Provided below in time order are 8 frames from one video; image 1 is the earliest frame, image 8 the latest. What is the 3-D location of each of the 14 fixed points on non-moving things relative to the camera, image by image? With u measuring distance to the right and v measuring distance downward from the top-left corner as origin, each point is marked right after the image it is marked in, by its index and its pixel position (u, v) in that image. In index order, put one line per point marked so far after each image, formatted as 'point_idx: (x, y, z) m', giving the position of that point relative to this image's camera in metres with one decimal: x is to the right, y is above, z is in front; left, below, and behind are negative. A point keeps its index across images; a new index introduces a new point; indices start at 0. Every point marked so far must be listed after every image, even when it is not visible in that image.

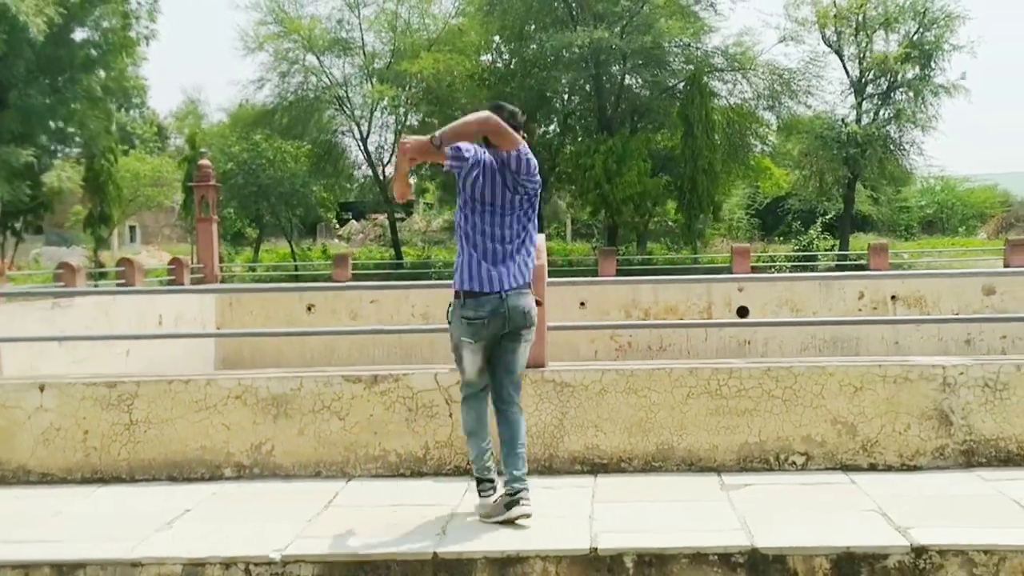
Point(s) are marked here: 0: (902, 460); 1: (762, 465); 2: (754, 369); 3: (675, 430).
0: (+2.0, -0.9, +4.9) m
1: (+1.3, -0.9, +4.9) m
2: (+1.2, -0.4, +4.9) m
3: (+0.8, -0.7, +4.9) m
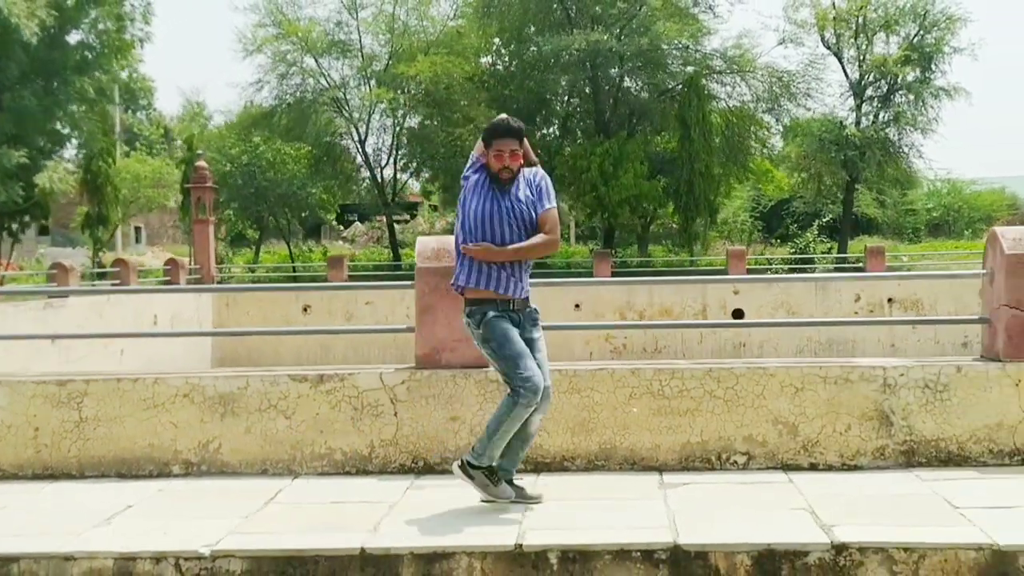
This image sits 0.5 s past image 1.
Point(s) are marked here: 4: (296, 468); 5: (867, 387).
0: (+1.7, -0.9, +4.9) m
1: (+1.0, -0.9, +4.9) m
2: (+1.0, -0.4, +5.0) m
3: (+0.6, -0.7, +5.0) m
4: (-1.1, -0.9, +4.9) m
5: (+1.8, -0.5, +4.9) m
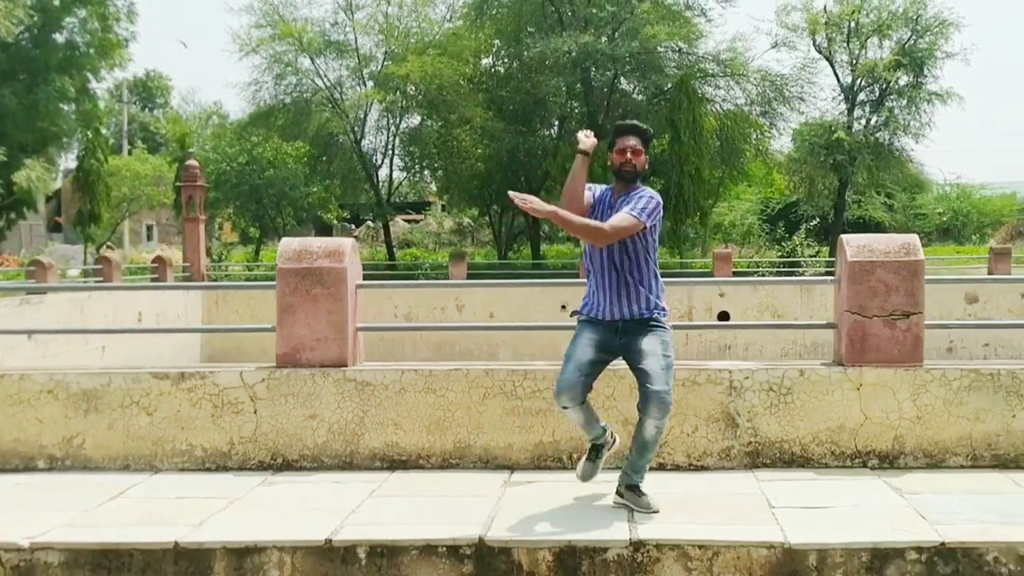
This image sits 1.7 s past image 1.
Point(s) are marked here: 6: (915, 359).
0: (+0.9, -0.9, +5.0) m
1: (+0.2, -0.9, +5.1) m
2: (+0.2, -0.4, +5.1) m
3: (-0.2, -0.7, +5.1) m
4: (-1.9, -0.9, +5.1) m
5: (+1.1, -0.5, +5.0) m
6: (+2.1, -0.4, +5.0) m
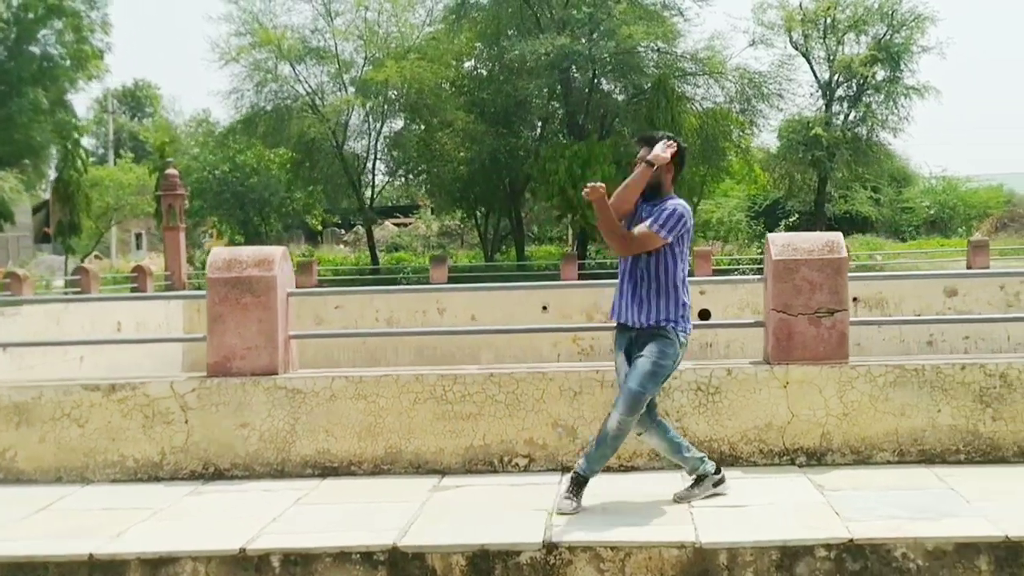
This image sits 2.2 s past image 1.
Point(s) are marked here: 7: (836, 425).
0: (+0.6, -0.9, +5.1) m
1: (-0.1, -0.9, +5.1) m
2: (-0.2, -0.5, +5.1) m
3: (-0.6, -0.8, +5.1) m
4: (-2.3, -1.0, +5.1) m
5: (+0.7, -0.5, +5.1) m
6: (+1.7, -0.4, +5.0) m
7: (+1.7, -0.7, +5.0) m
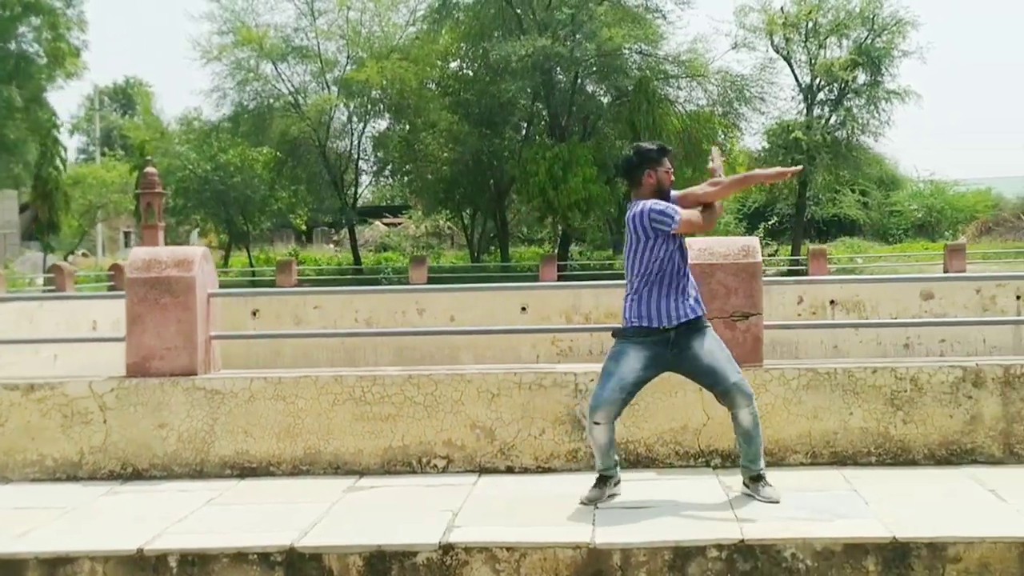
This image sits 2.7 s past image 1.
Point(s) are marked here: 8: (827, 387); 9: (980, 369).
0: (+0.1, -0.9, +5.1) m
1: (-0.6, -1.0, +5.1) m
2: (-0.6, -0.5, +5.1) m
3: (-1.0, -0.8, +5.1) m
4: (-2.7, -1.0, +5.1) m
5: (+0.3, -0.6, +5.1) m
6: (+1.3, -0.4, +5.0) m
7: (+1.3, -0.7, +5.0) m
8: (+1.6, -0.5, +5.0) m
9: (+2.4, -0.4, +5.0) m
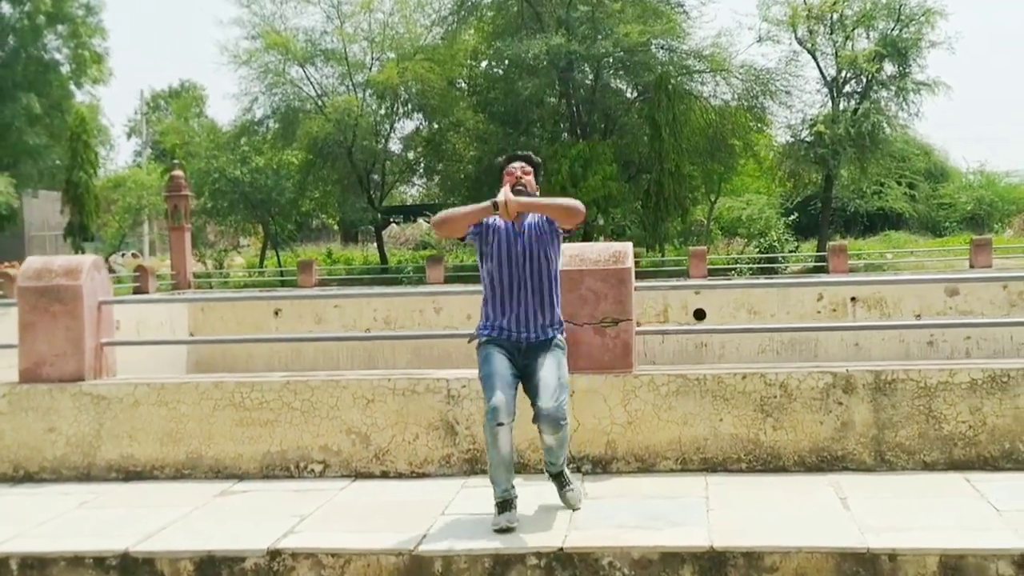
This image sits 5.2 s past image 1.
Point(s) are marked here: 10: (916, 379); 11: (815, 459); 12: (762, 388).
0: (-0.5, -1.0, +5.2) m
1: (-1.2, -1.0, +5.2) m
2: (-1.3, -0.5, +5.2) m
3: (-1.7, -0.8, +5.3) m
4: (-3.4, -1.1, +5.3) m
5: (-0.4, -0.6, +5.1) m
6: (+0.6, -0.4, +5.0) m
7: (+0.6, -0.8, +5.0) m
8: (+1.0, -0.5, +5.0) m
9: (+1.7, -0.4, +4.9) m
10: (+2.0, -0.5, +4.8) m
11: (+1.6, -0.9, +4.9) m
12: (+1.3, -0.5, +4.9) m
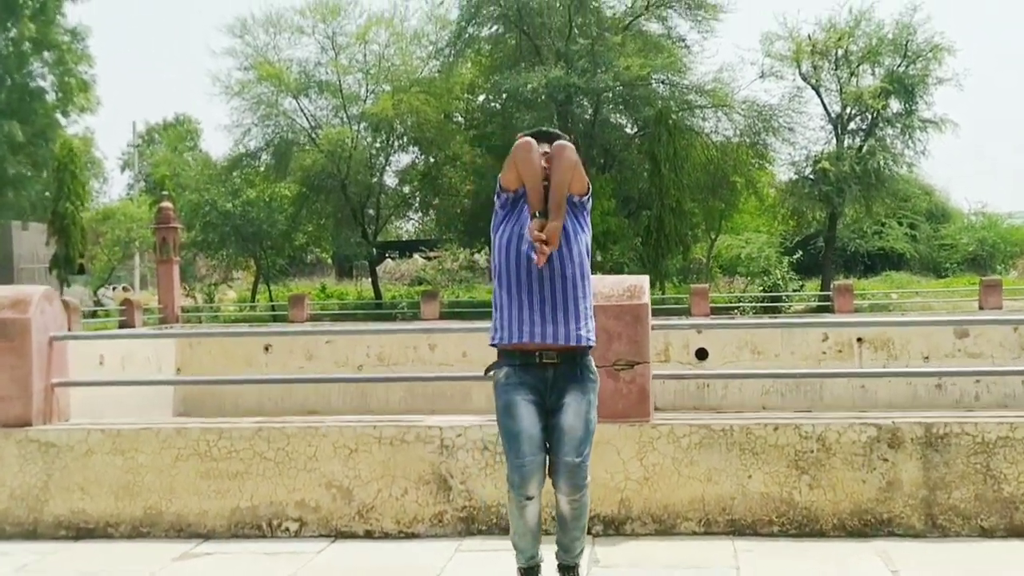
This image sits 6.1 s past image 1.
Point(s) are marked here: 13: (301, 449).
0: (-0.5, -1.1, +4.6) m
1: (-1.2, -1.2, +4.6) m
2: (-1.3, -0.7, +4.7) m
3: (-1.7, -1.0, +4.7) m
4: (-3.4, -1.2, +4.7) m
5: (-0.4, -0.8, +4.6) m
6: (+0.6, -0.6, +4.5) m
7: (+0.6, -0.9, +4.4) m
8: (+1.0, -0.7, +4.4) m
9: (+1.7, -0.6, +4.3) m
10: (+2.1, -0.6, +4.3) m
11: (+1.6, -1.1, +4.3) m
12: (+1.3, -0.7, +4.4) m
13: (-1.0, -0.8, +4.6) m
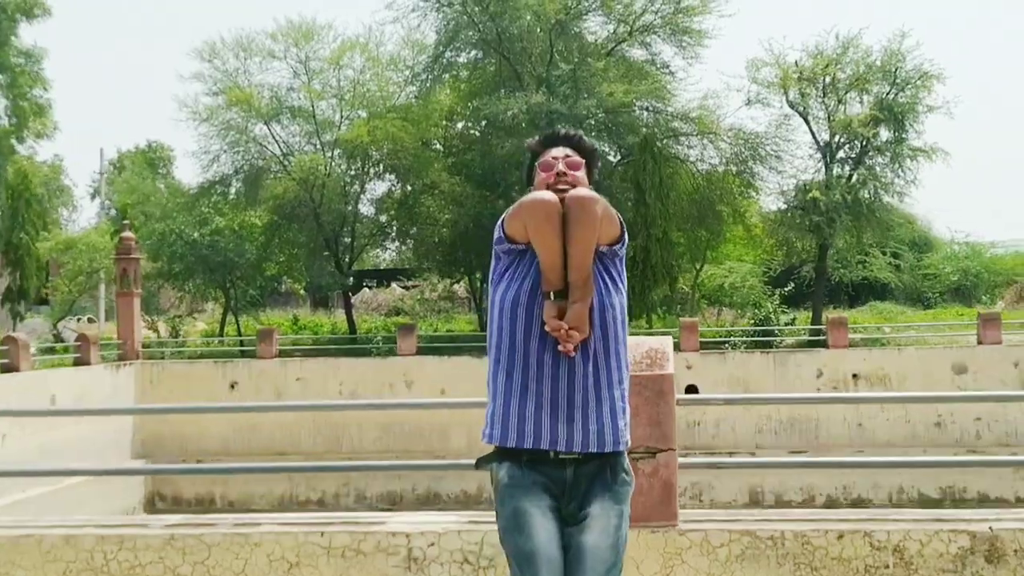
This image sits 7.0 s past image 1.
0: (-0.6, -1.4, +3.5) m
1: (-1.3, -1.4, +3.6) m
2: (-1.3, -0.9, +3.6) m
3: (-1.7, -1.2, +3.6) m
4: (-3.4, -1.5, +3.6) m
5: (-0.5, -1.0, +3.5) m
6: (+0.6, -0.8, +3.5) m
7: (+0.5, -1.2, +3.4) m
8: (+0.9, -1.0, +3.4) m
9: (+1.7, -0.9, +3.3) m
10: (+2.0, -0.9, +3.3) m
11: (+1.5, -1.3, +3.3) m
12: (+1.3, -0.9, +3.4) m
13: (-1.1, -1.0, +3.6) m
